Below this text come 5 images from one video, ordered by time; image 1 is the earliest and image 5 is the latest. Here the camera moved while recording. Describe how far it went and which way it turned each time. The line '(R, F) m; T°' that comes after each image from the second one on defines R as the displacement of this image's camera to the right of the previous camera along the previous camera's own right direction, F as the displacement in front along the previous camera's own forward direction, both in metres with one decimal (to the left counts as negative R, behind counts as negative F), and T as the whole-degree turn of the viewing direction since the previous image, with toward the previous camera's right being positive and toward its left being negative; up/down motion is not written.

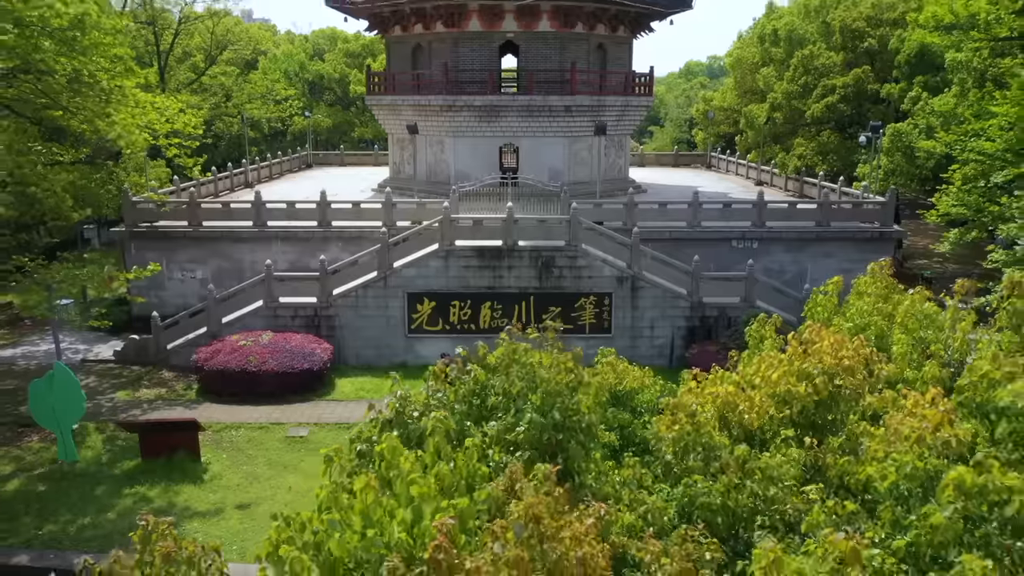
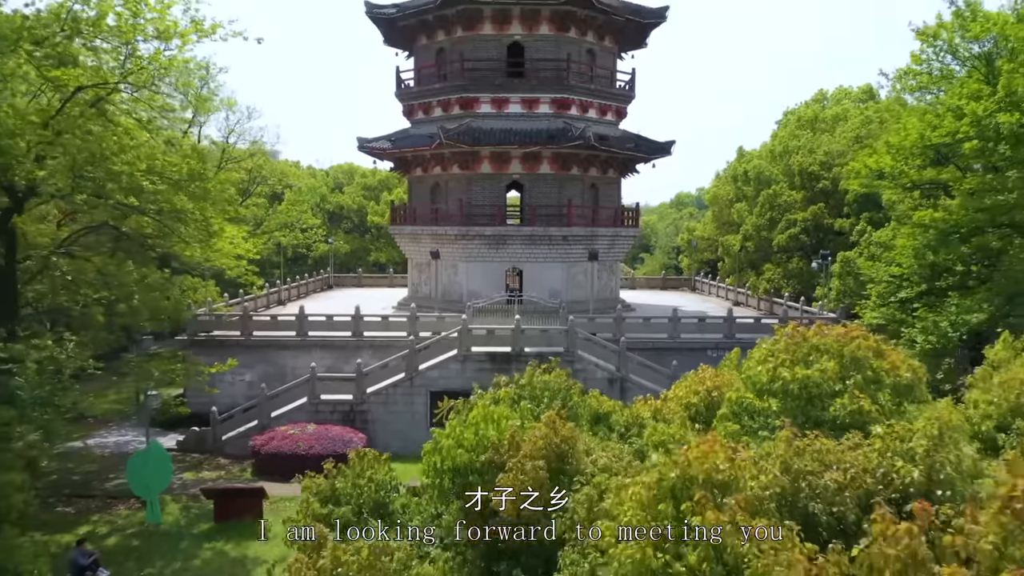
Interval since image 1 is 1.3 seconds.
(-0.2, -2.8) m; 0°
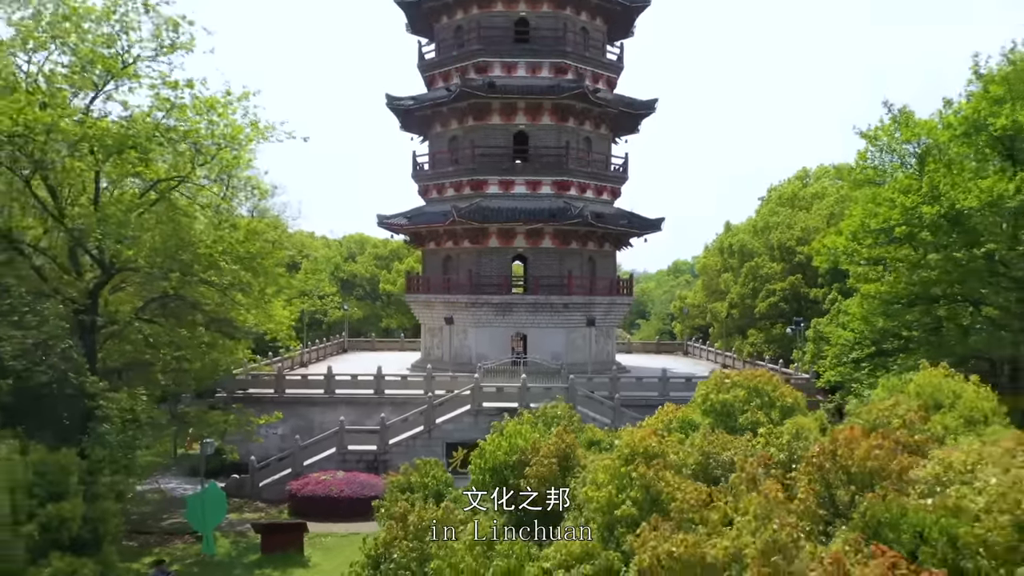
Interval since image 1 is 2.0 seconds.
(-0.2, -2.4) m; 0°
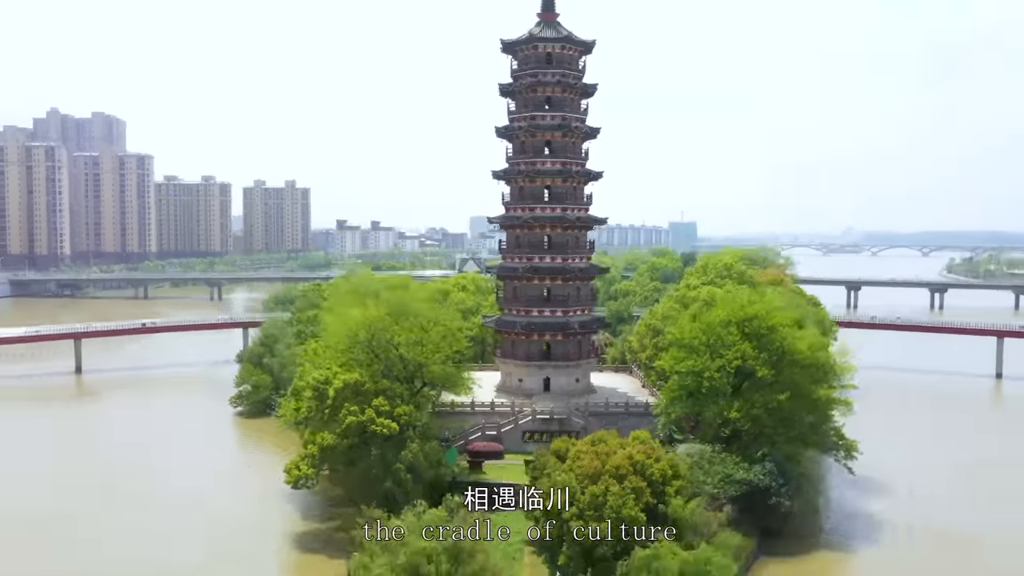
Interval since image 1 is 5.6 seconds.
(-2.0, -32.2) m; 0°
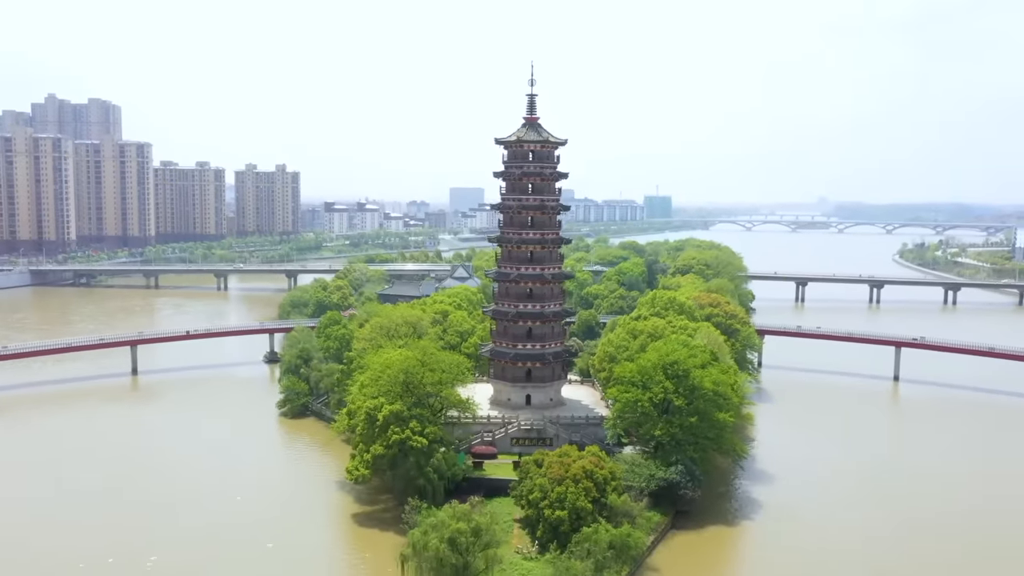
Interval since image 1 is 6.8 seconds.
(-1.2, -19.0) m; +2°
